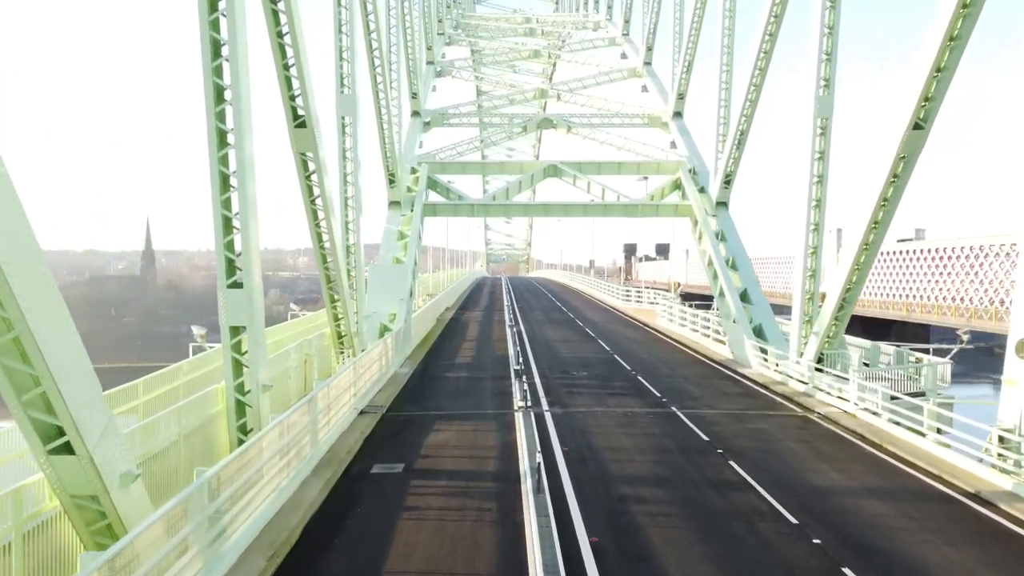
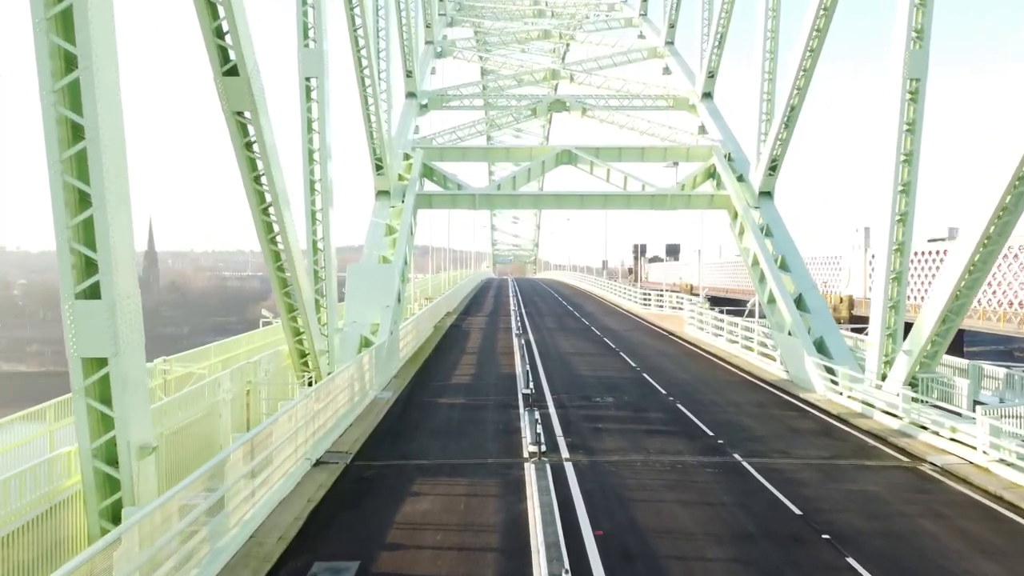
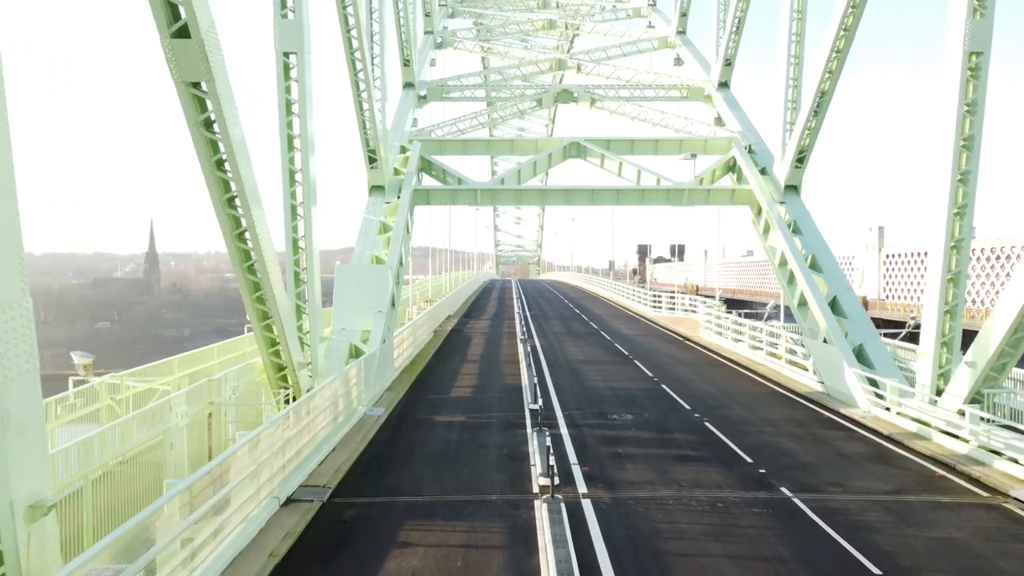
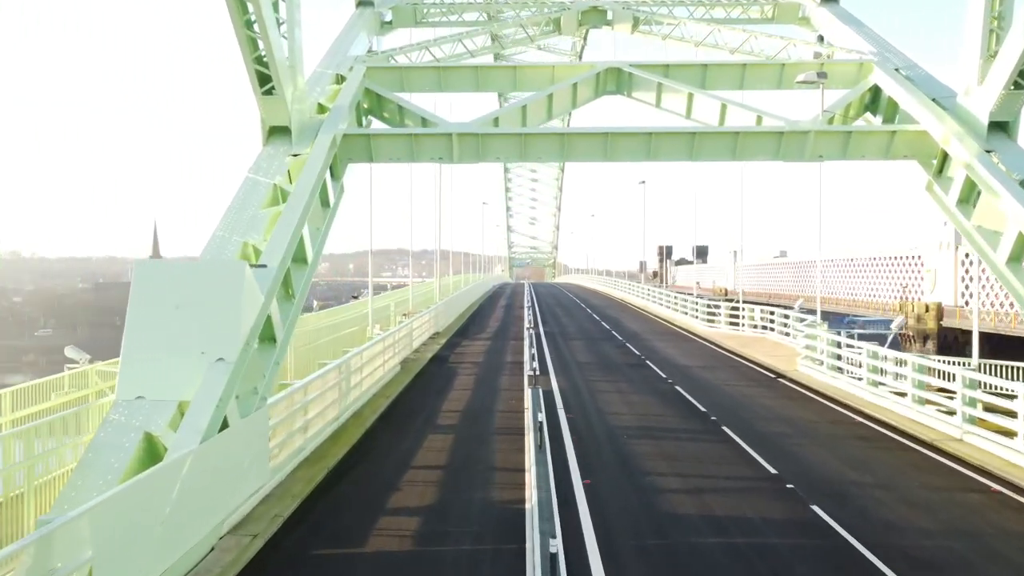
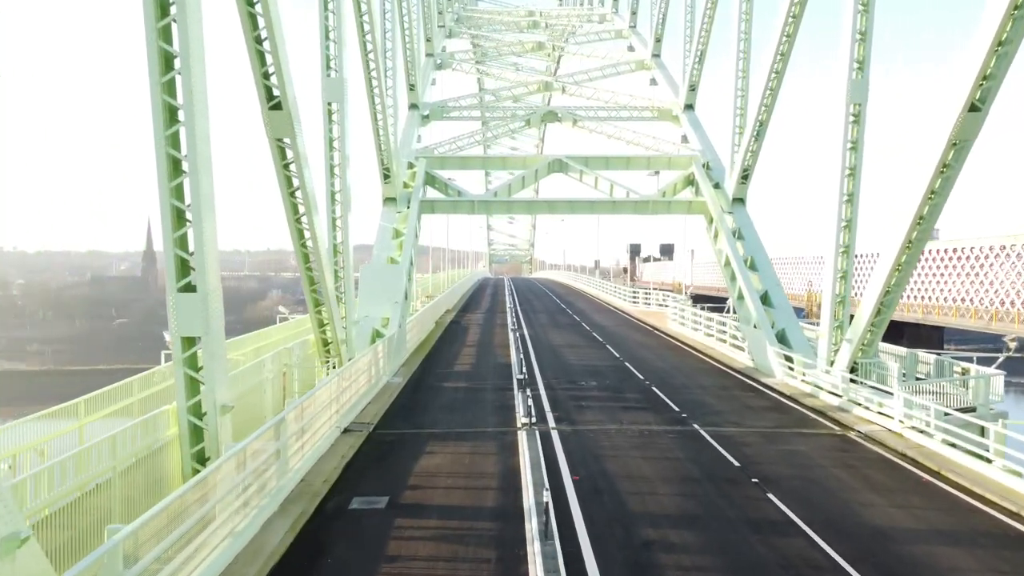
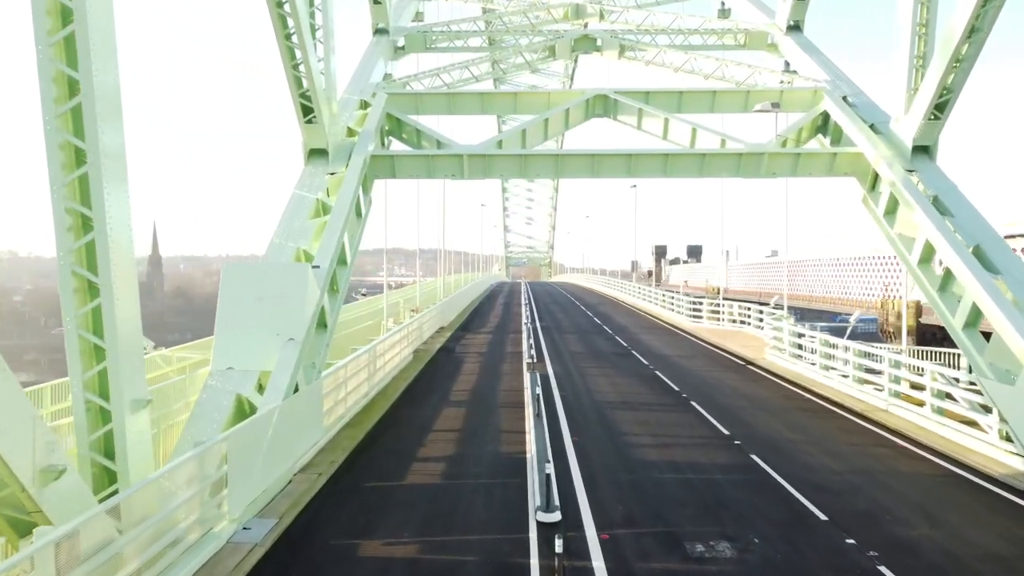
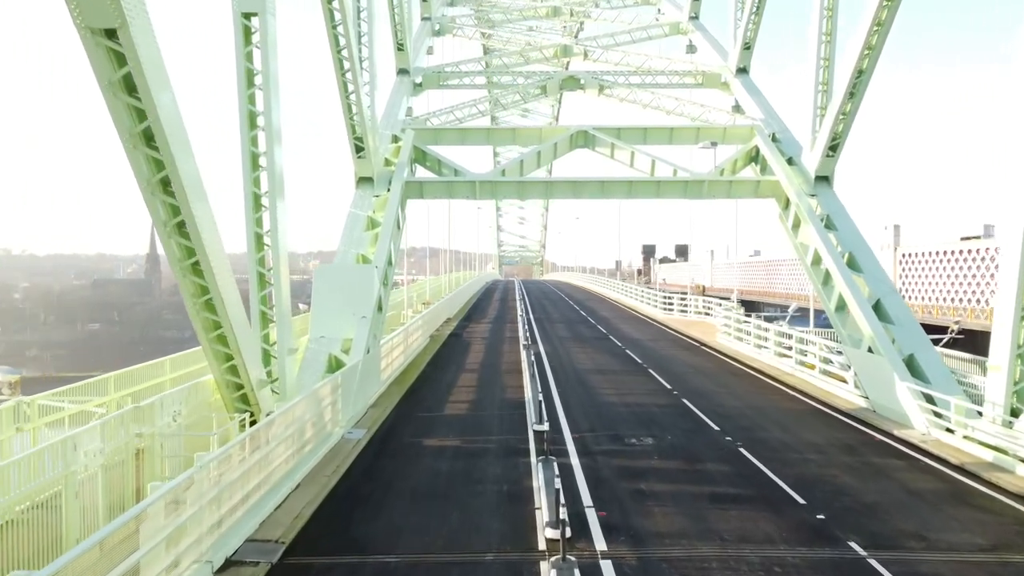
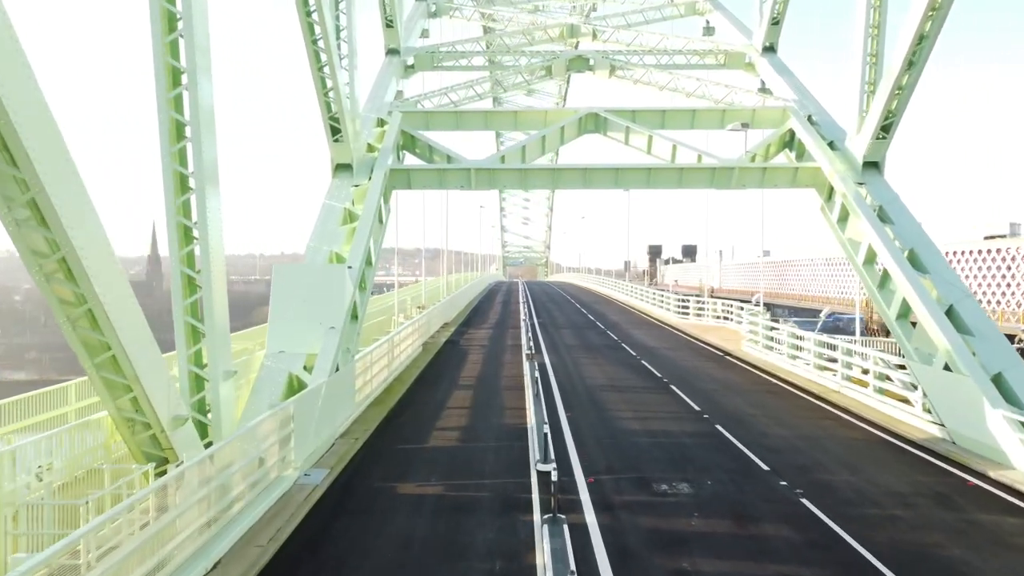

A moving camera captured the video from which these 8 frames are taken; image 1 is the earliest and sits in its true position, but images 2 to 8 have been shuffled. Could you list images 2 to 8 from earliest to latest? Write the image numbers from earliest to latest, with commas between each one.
5, 2, 3, 7, 8, 6, 4
